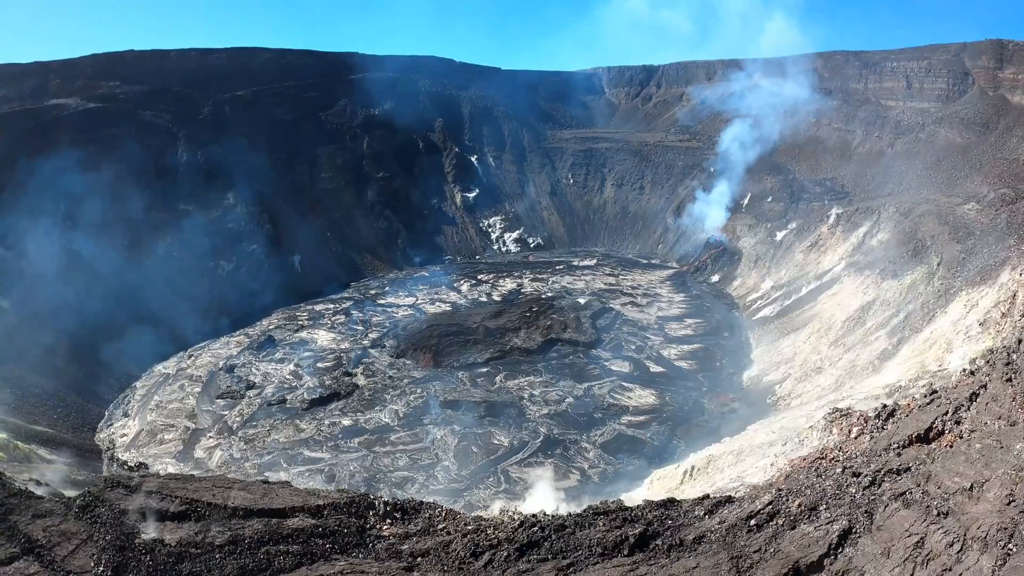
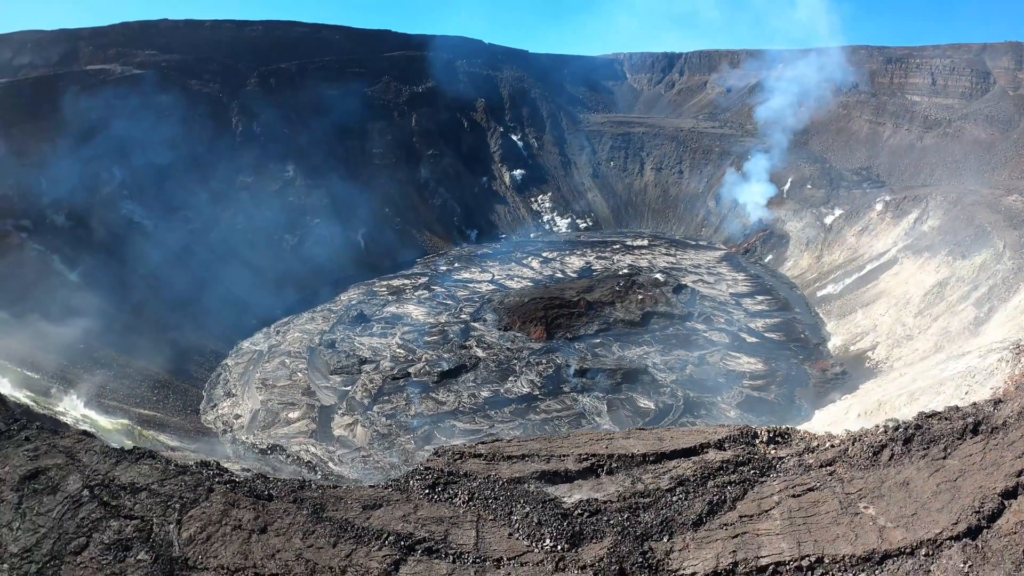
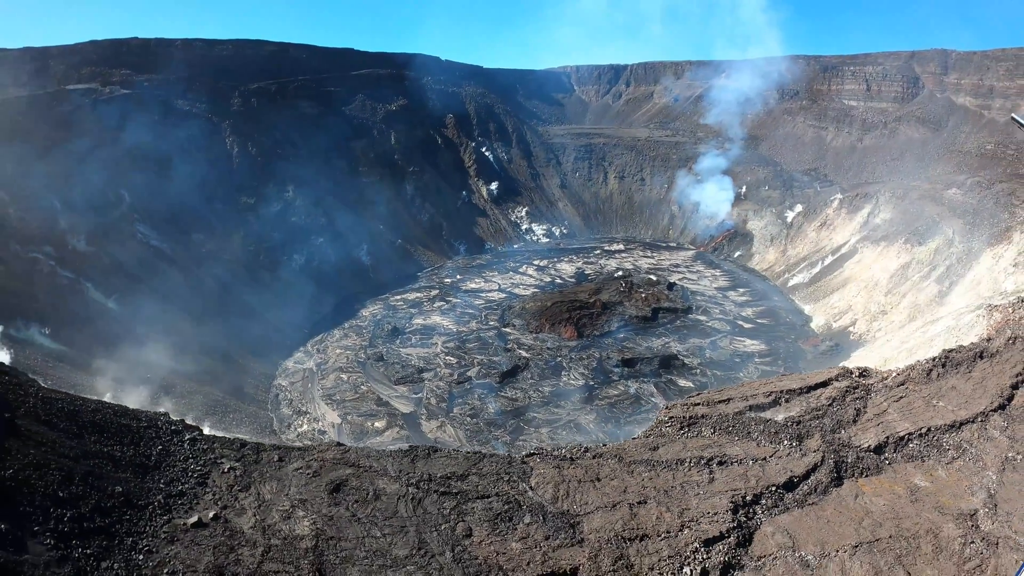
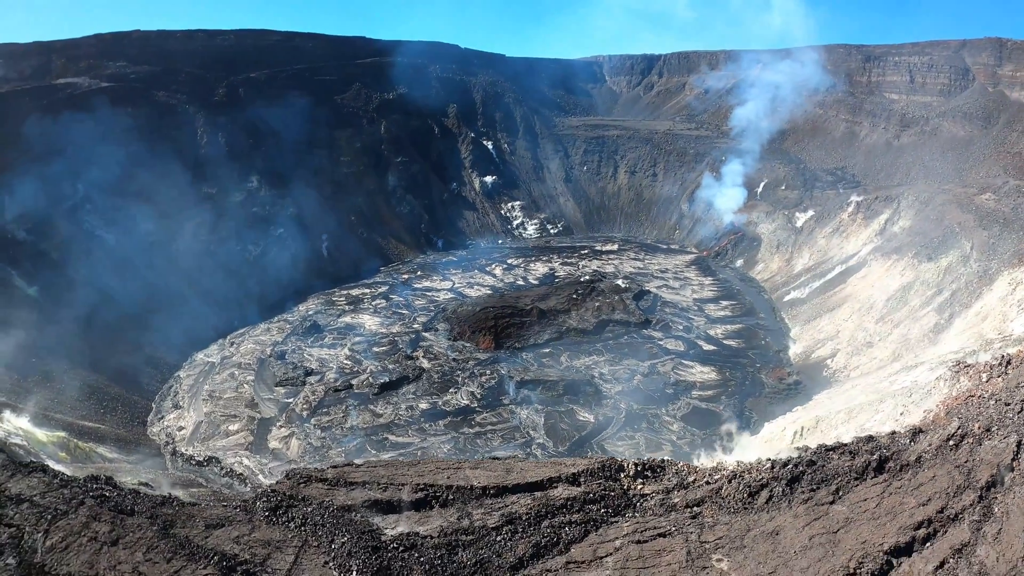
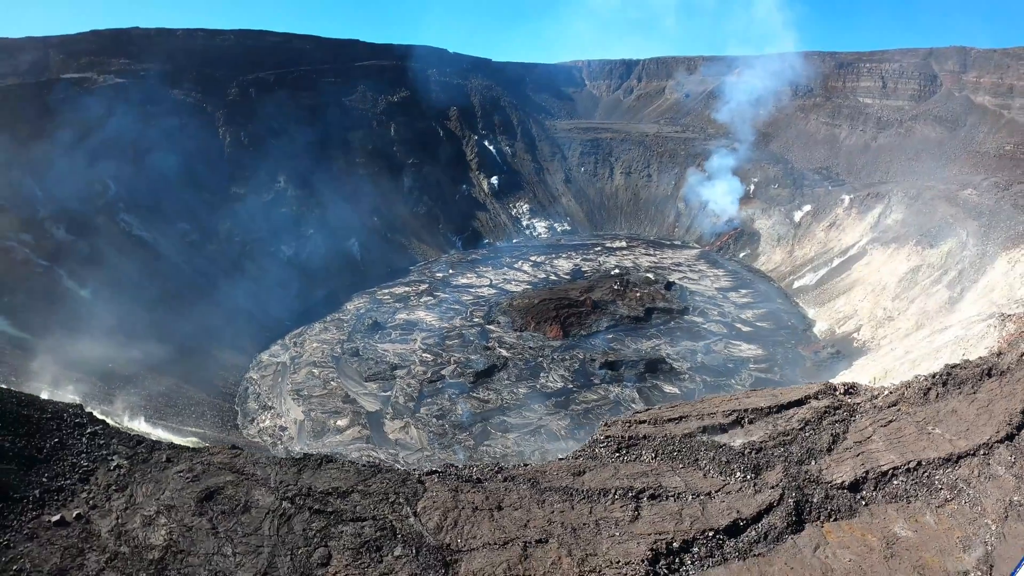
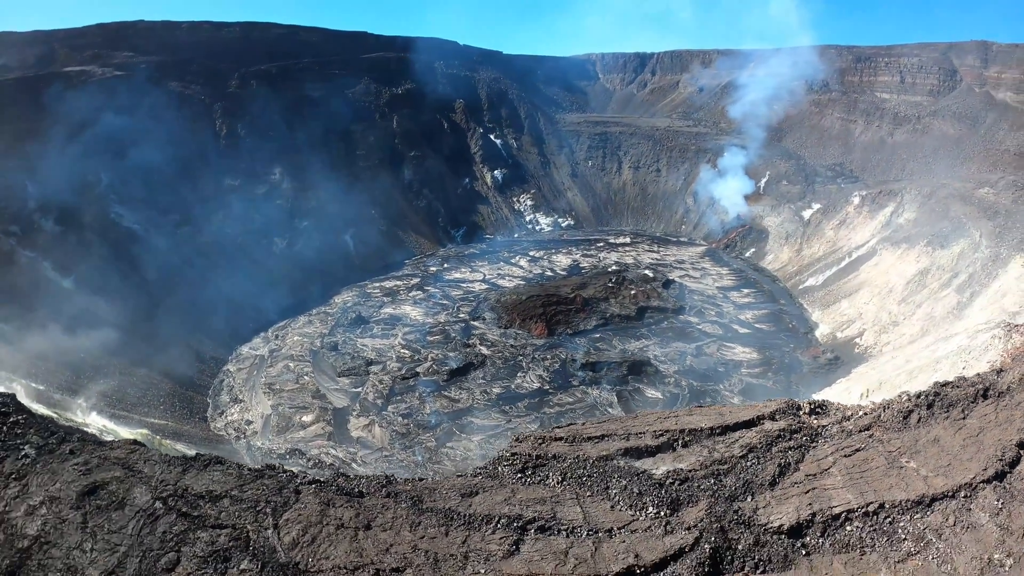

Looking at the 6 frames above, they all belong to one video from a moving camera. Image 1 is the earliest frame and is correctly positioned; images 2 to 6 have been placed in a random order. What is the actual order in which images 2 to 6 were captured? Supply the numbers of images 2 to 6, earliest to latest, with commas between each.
4, 2, 6, 5, 3
